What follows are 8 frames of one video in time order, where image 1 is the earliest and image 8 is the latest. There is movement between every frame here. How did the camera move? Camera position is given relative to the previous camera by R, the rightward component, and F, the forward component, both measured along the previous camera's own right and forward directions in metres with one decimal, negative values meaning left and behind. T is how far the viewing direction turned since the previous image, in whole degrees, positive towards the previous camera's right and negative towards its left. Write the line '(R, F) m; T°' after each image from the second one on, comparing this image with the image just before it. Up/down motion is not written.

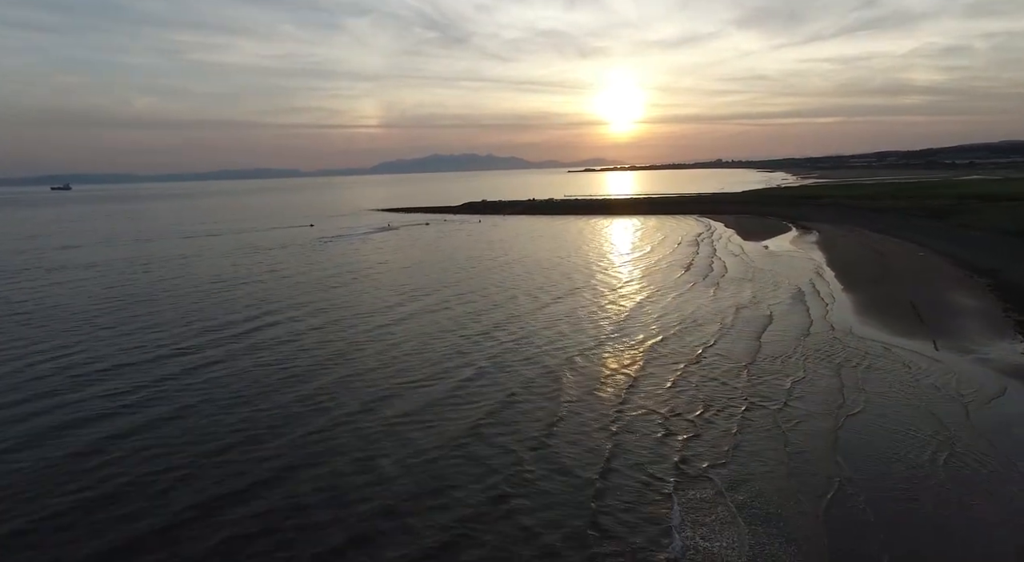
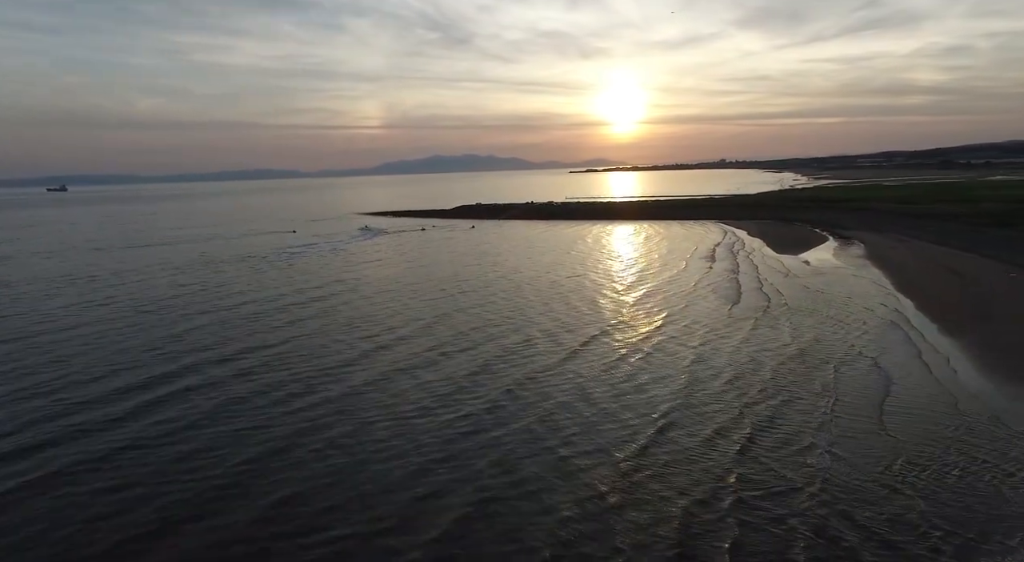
(-0.2, +4.8) m; 0°
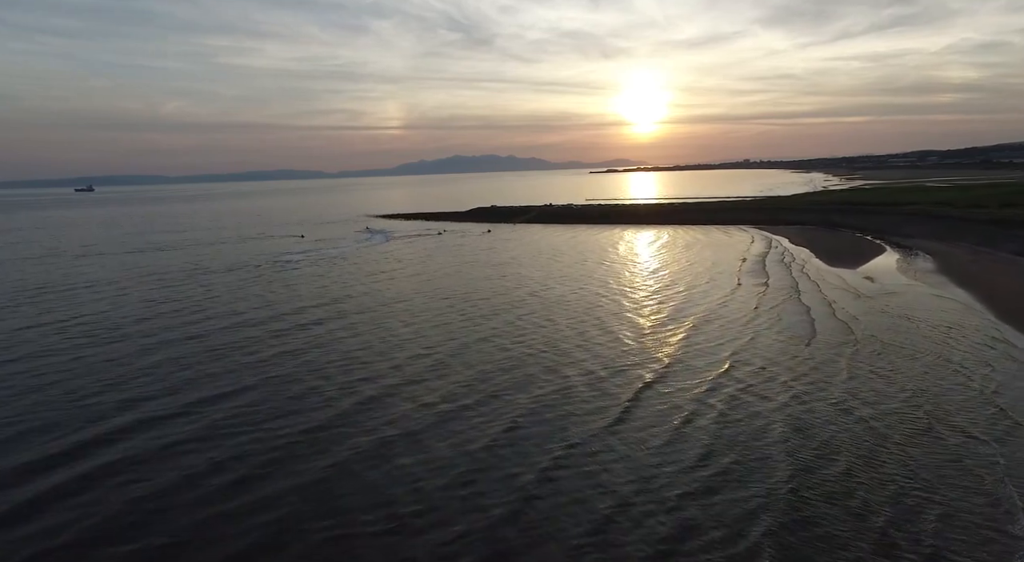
(-0.2, +3.3) m; -2°
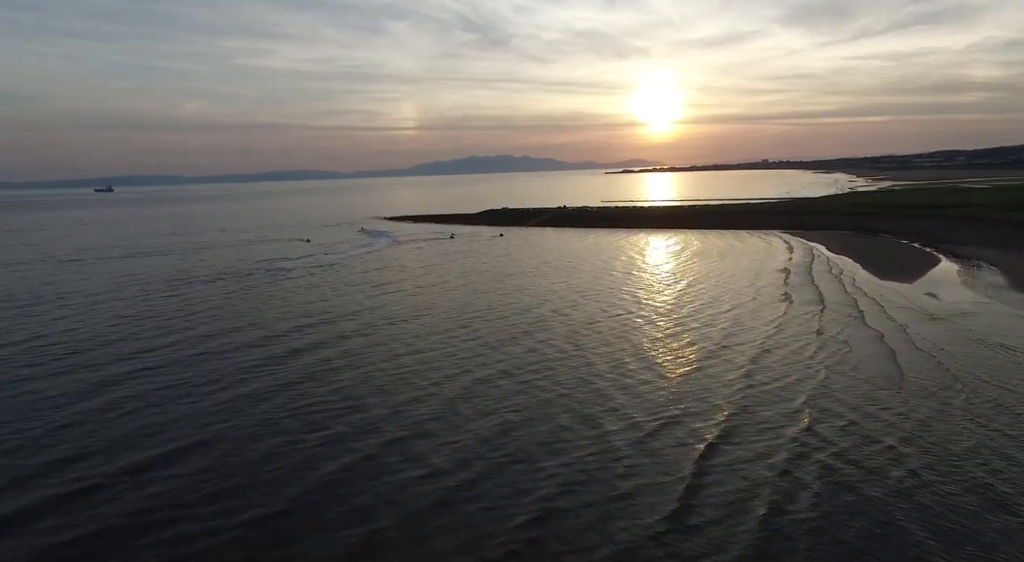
(-0.2, +2.8) m; -1°
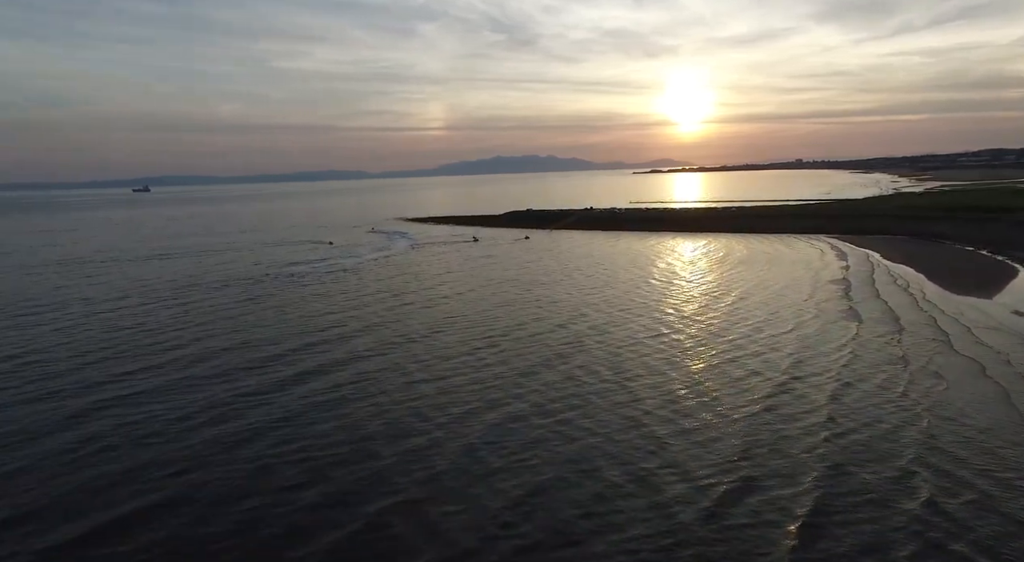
(-0.2, +2.2) m; -2°
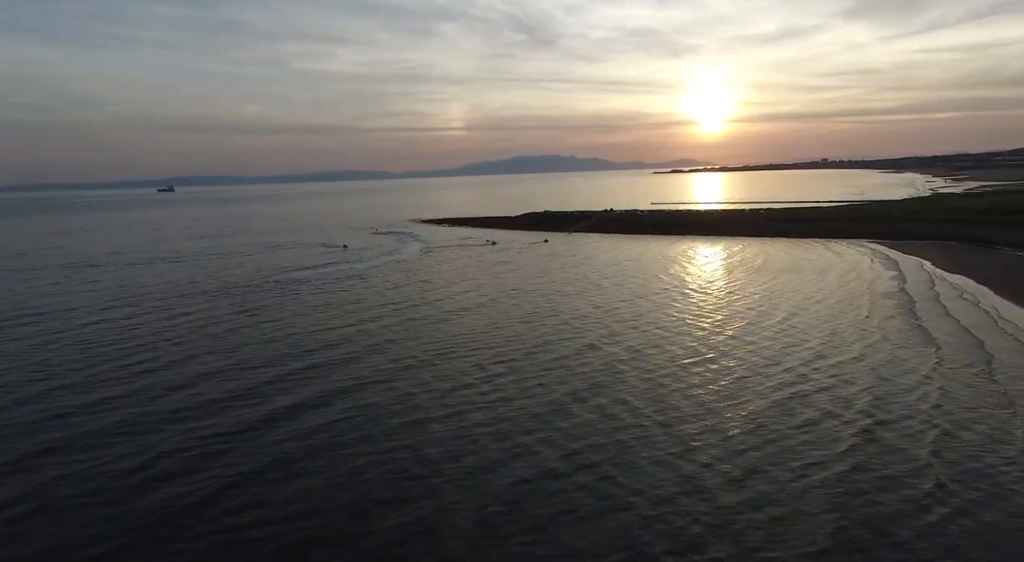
(-0.1, +2.3) m; -2°
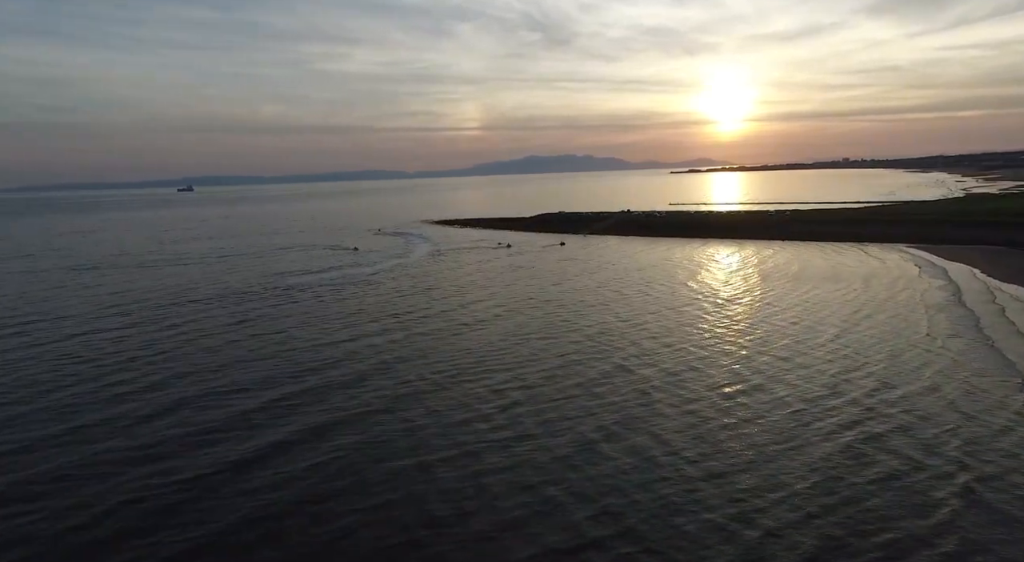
(-0.1, +2.0) m; -1°
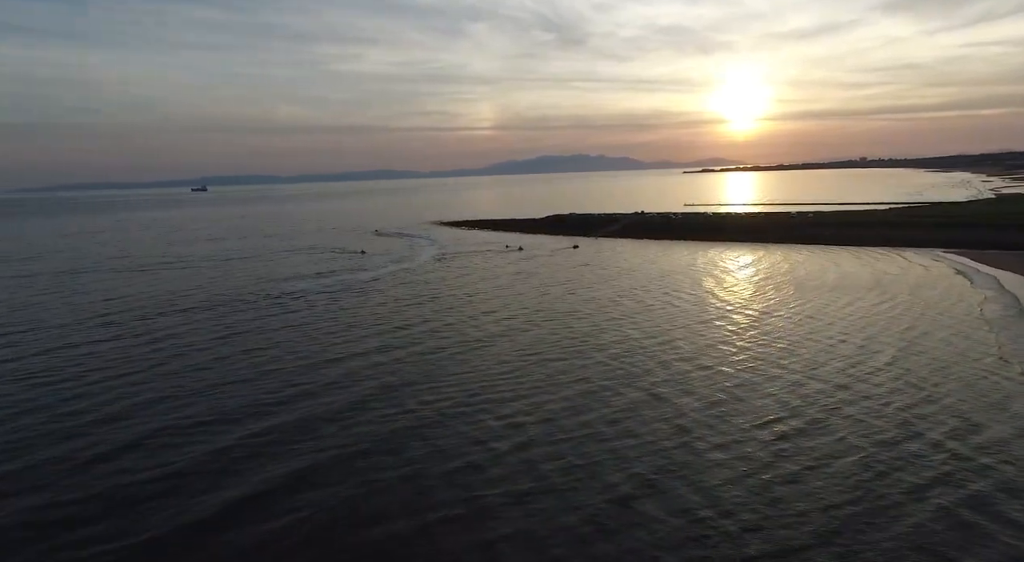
(-0.1, +2.1) m; -1°
